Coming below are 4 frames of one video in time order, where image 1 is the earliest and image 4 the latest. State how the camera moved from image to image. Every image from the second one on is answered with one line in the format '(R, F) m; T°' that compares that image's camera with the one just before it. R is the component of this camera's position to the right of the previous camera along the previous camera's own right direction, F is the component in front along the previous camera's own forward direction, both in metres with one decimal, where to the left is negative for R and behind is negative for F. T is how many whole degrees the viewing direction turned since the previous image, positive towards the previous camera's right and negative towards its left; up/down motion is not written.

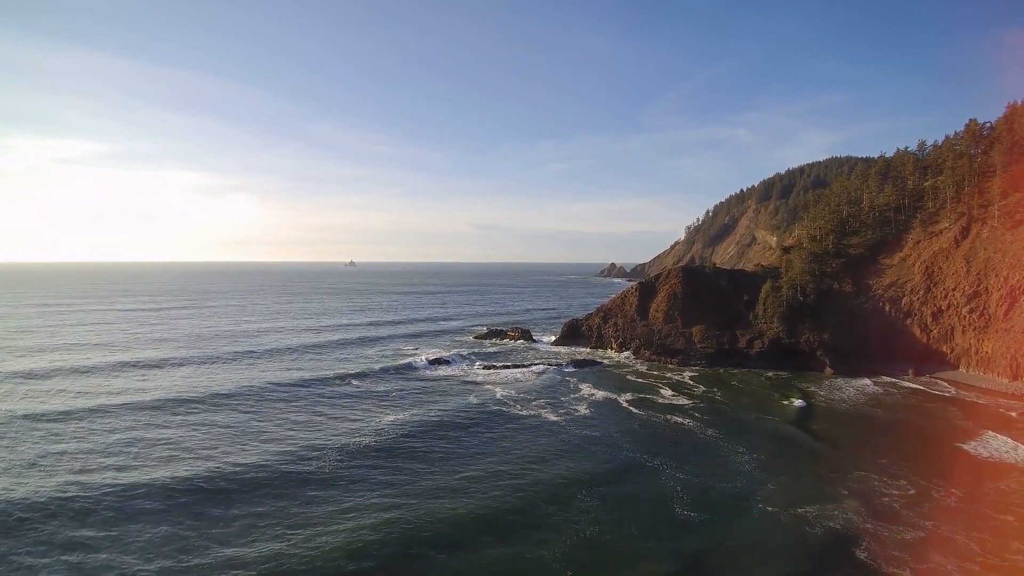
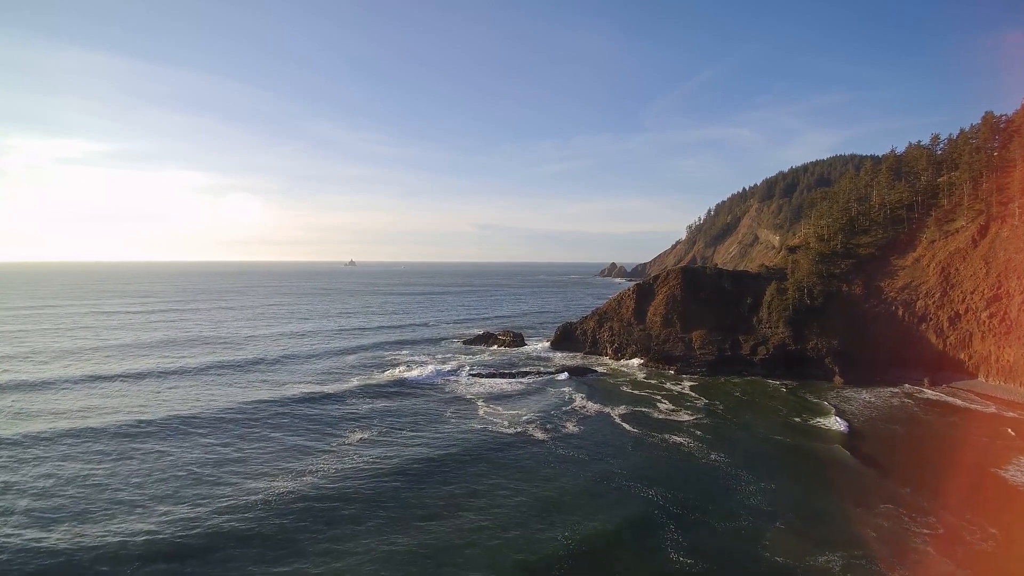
(+1.5, +3.5) m; 0°
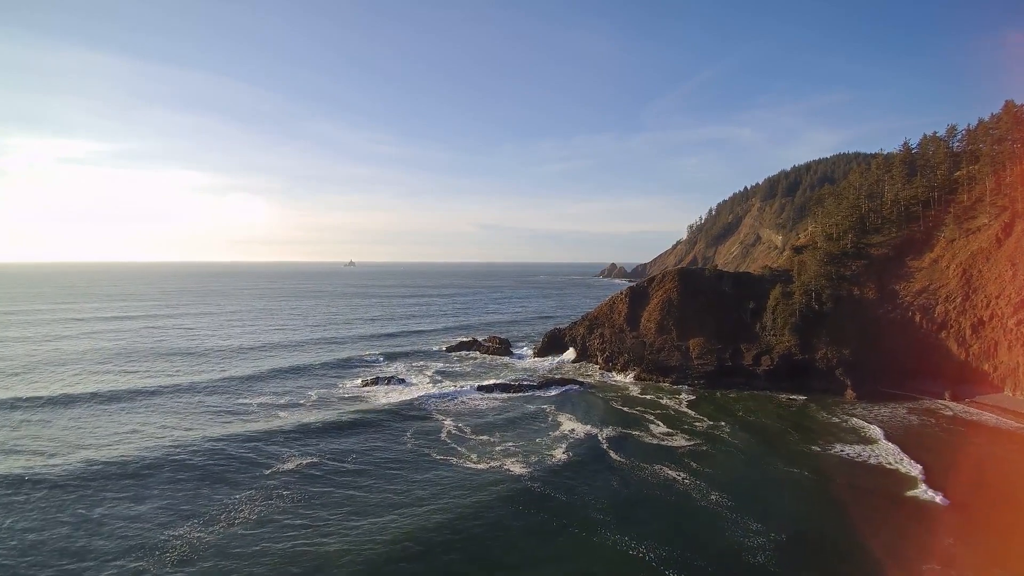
(+2.2, +4.5) m; 0°
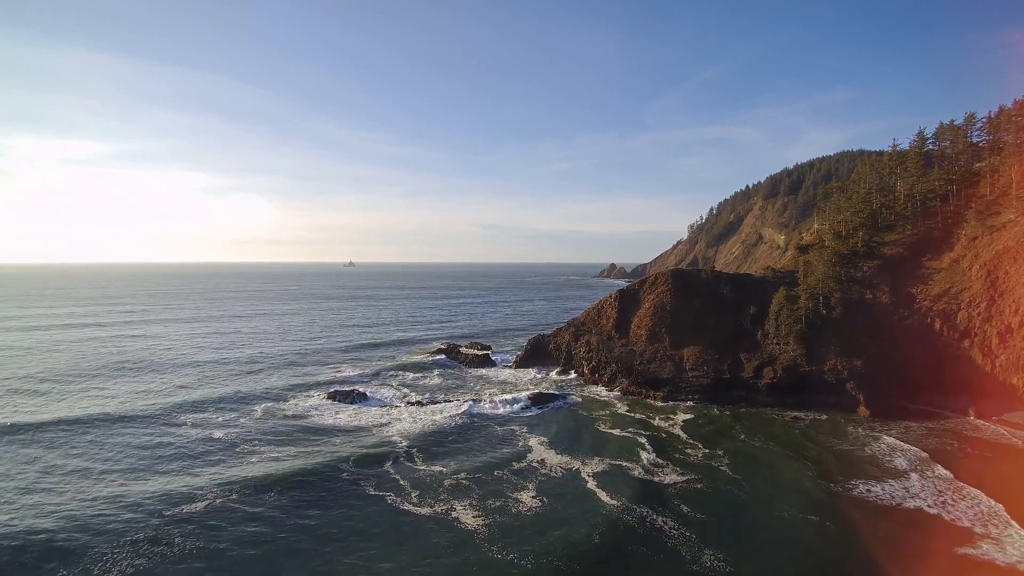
(+2.5, +4.8) m; 0°
